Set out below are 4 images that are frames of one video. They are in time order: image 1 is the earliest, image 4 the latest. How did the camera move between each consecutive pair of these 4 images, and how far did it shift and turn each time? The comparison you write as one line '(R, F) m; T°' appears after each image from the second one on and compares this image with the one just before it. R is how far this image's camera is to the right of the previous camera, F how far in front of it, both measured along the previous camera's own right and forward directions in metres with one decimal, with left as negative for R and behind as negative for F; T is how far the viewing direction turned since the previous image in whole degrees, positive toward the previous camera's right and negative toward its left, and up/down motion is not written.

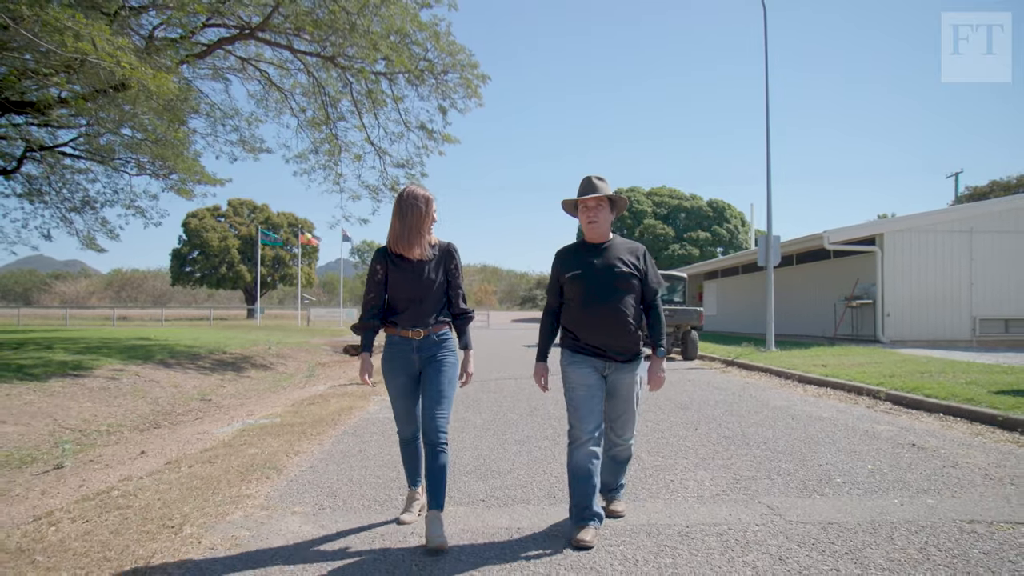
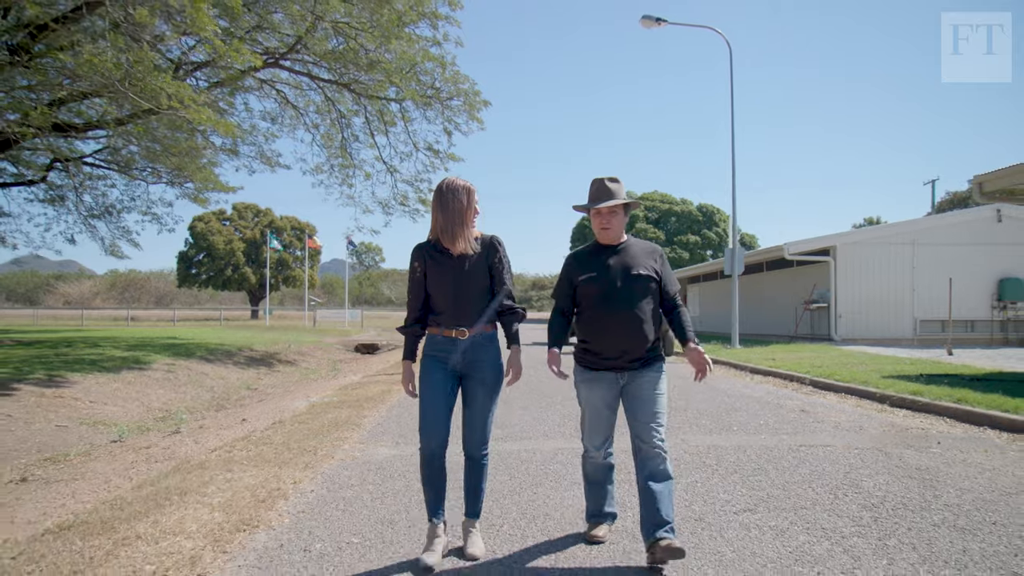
(-0.1, -2.1) m; 0°
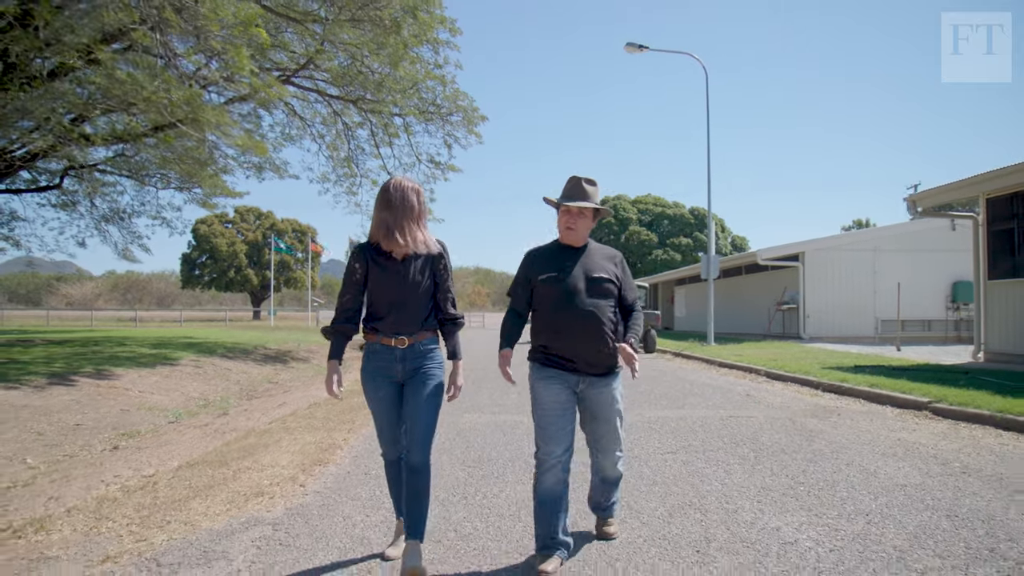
(0.0, -1.5) m; 0°
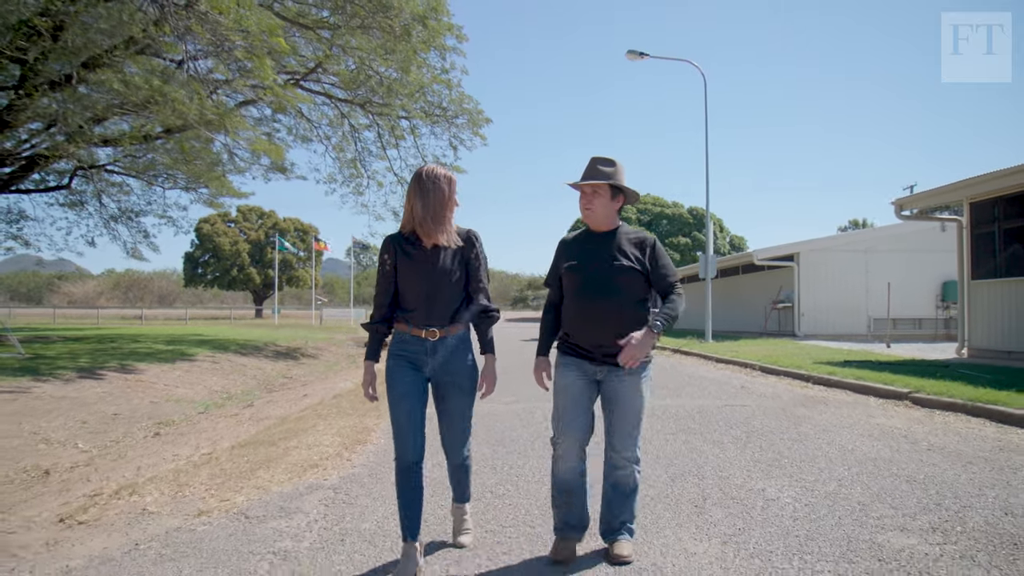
(-0.2, -0.6) m; 0°
